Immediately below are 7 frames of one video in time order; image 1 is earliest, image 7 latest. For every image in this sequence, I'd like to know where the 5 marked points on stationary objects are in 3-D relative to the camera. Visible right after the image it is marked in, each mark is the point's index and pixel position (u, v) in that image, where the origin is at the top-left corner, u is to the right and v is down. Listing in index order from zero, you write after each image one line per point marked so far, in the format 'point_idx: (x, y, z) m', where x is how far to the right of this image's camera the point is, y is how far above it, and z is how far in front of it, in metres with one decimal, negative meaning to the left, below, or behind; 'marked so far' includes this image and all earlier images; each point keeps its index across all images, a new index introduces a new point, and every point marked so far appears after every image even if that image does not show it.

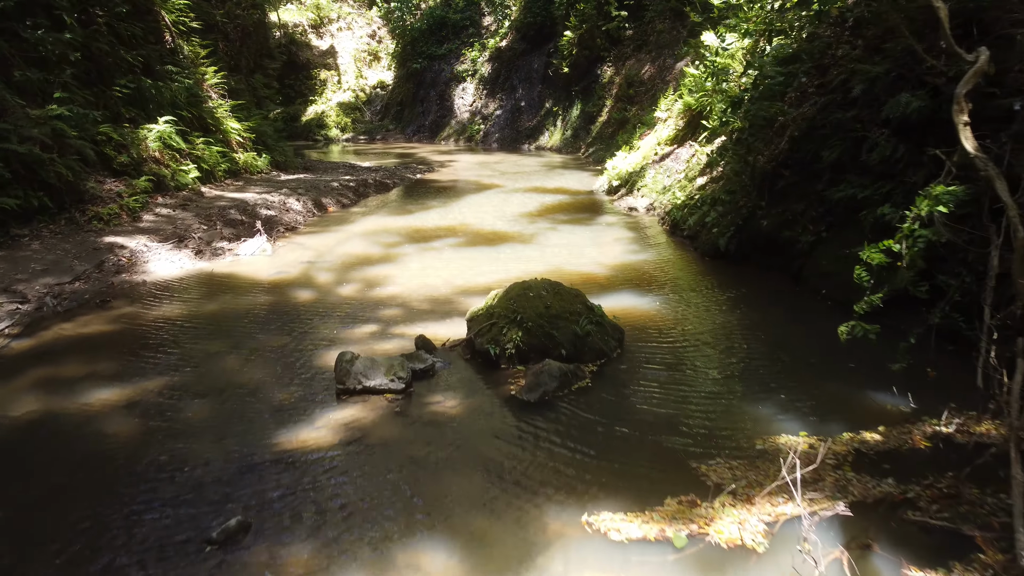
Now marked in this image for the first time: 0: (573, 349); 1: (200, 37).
0: (+0.4, -0.4, +4.7) m
1: (-6.2, +4.9, +13.4) m
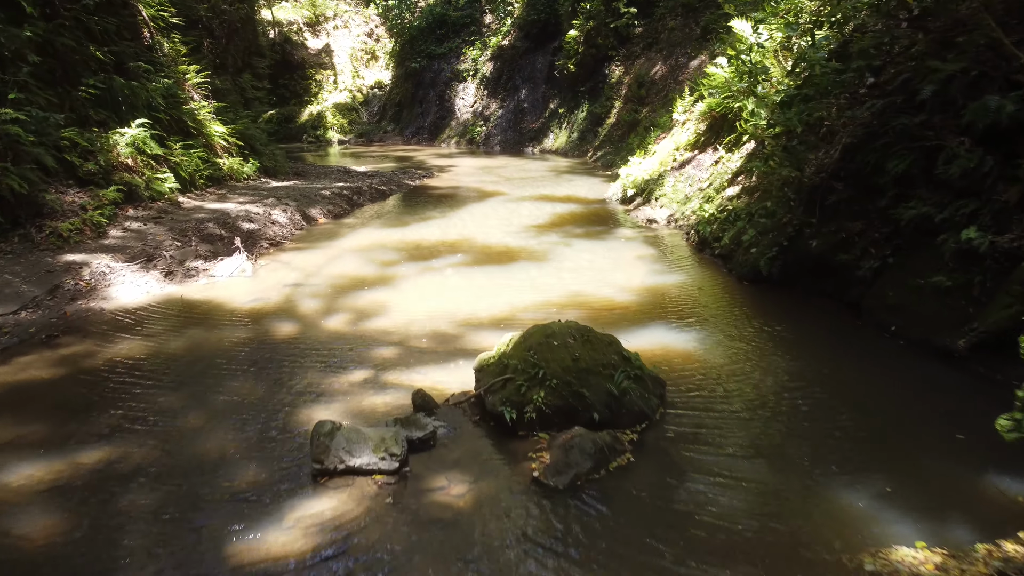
0: (+0.5, -0.7, +3.8) m
1: (-6.1, +4.7, +12.5) m
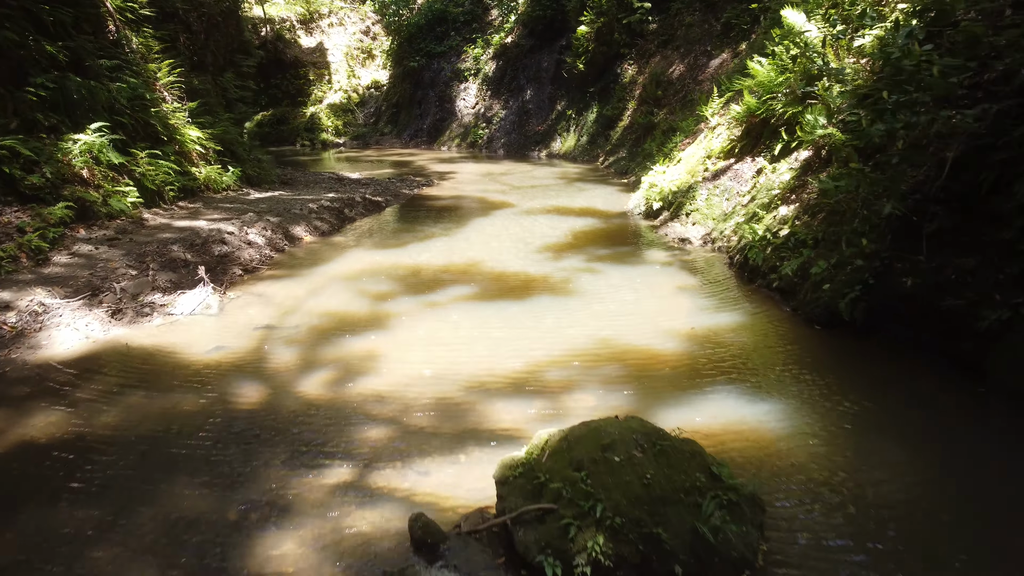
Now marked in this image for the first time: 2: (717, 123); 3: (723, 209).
0: (+0.7, -1.1, +2.6) m
1: (-5.9, +4.3, +11.3) m
2: (+3.2, +2.6, +10.6) m
3: (+2.7, +1.0, +8.6) m
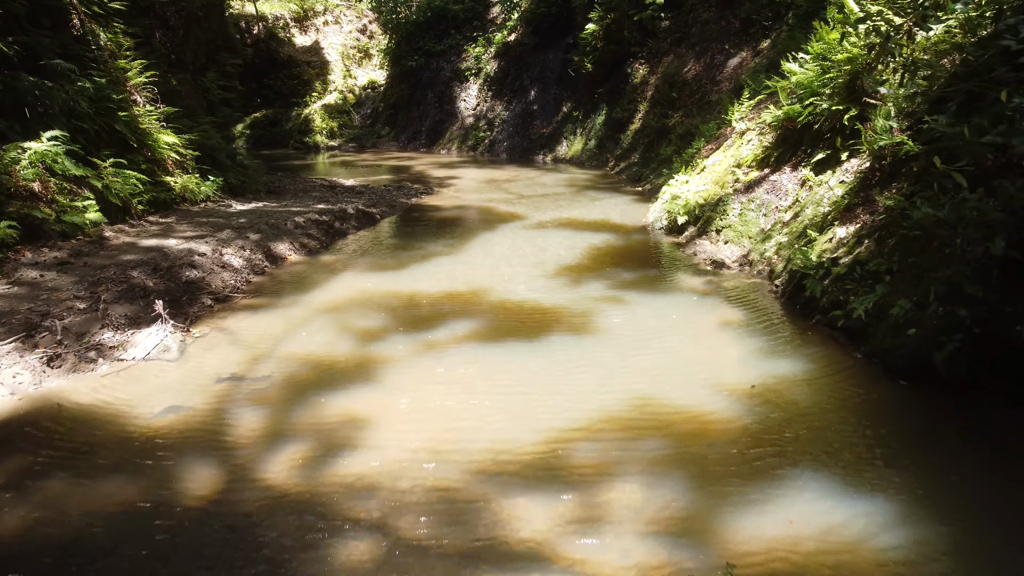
0: (+0.8, -1.4, +1.6) m
1: (-5.8, +4.0, +10.3) m
2: (+3.3, +2.3, +9.6) m
3: (+2.8, +0.7, +7.6) m
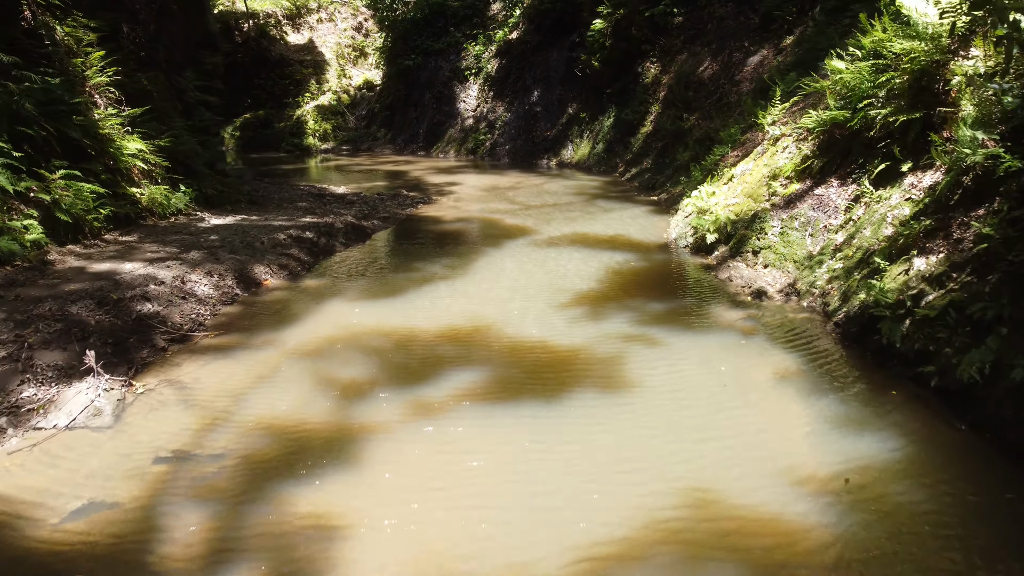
0: (+0.9, -1.7, +0.6) m
1: (-5.7, +3.7, +9.2) m
2: (+3.4, +1.9, +8.6) m
3: (+2.9, +0.4, +6.6) m
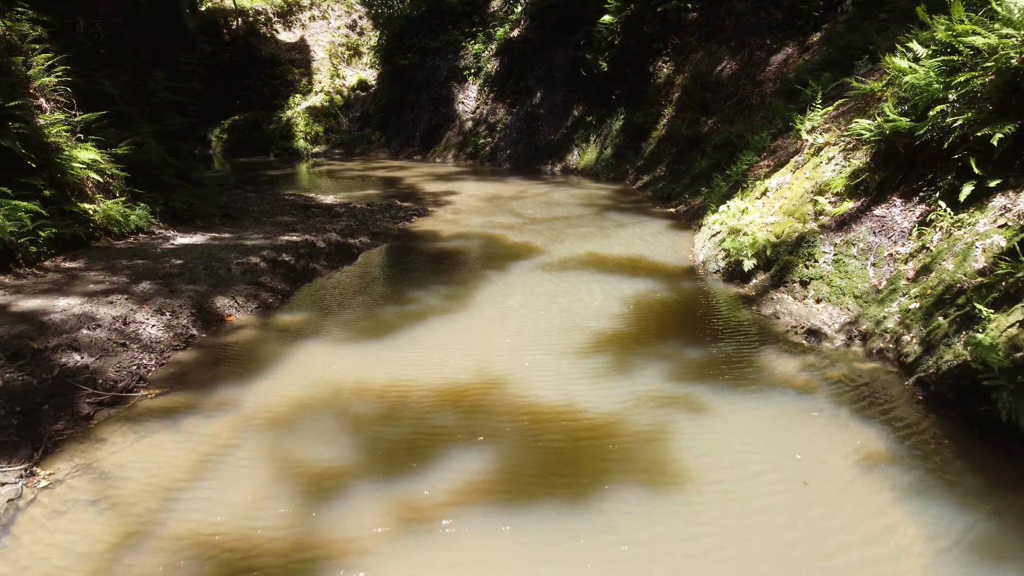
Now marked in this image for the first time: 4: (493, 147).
0: (+1.0, -2.0, -0.5) m
1: (-5.7, +3.4, +8.2) m
2: (+3.5, +1.6, +7.5) m
3: (+3.0, 0.0, +5.5) m
4: (-0.5, +3.9, +19.0) m
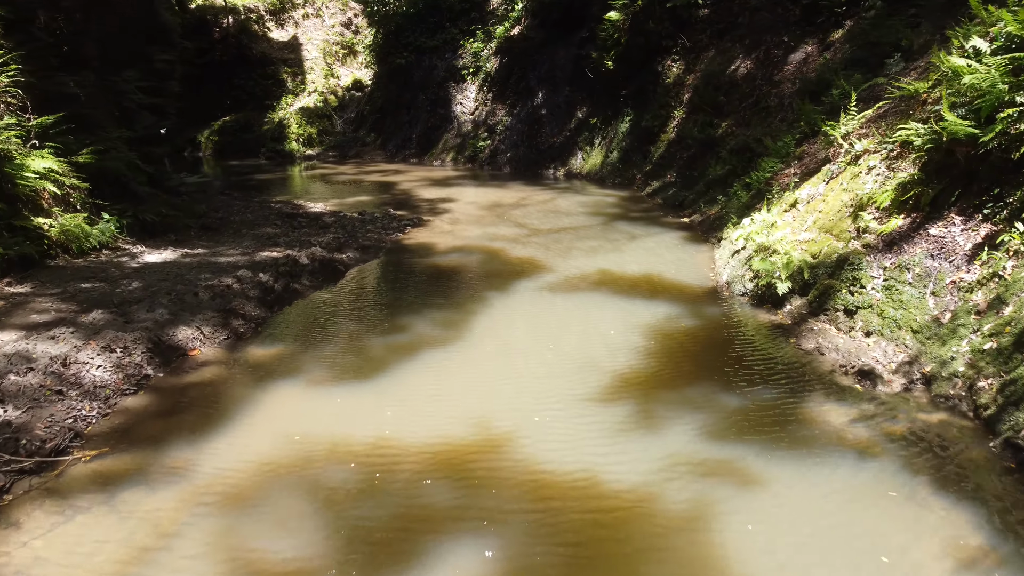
0: (+1.1, -2.3, -1.2) m
1: (-5.6, +3.1, +7.4) m
2: (+3.5, +1.4, +6.7) m
3: (+3.0, -0.2, +4.8) m
4: (-0.5, +3.7, +18.3) m
